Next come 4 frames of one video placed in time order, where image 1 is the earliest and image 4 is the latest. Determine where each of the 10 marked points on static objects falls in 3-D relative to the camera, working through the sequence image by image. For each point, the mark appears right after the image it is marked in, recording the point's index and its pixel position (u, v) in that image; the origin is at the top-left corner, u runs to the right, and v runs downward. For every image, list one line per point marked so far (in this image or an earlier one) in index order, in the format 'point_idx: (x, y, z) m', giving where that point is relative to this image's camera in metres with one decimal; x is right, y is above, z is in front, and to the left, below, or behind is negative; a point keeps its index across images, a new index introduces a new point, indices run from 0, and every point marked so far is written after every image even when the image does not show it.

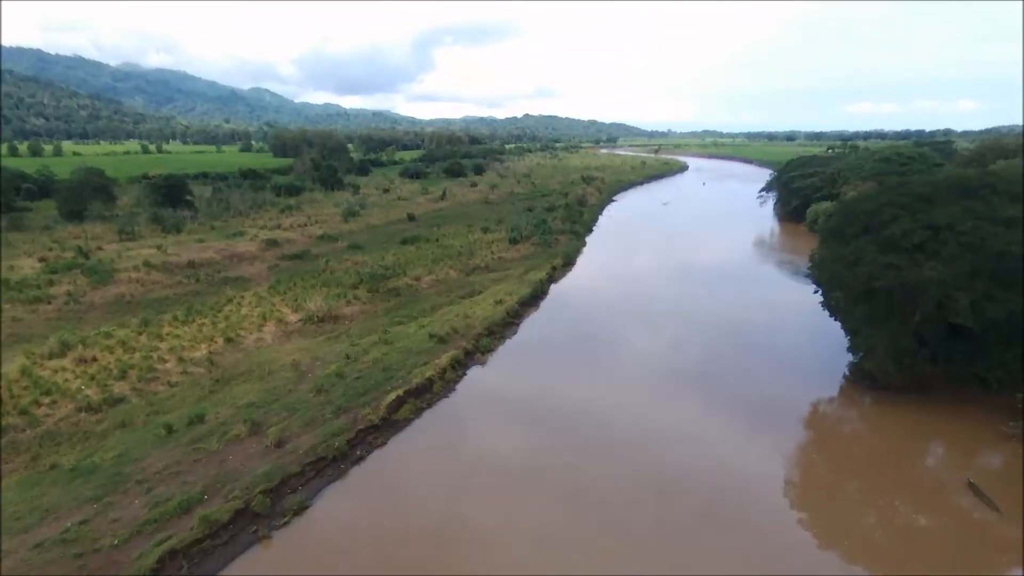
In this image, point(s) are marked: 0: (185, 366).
0: (-7.6, -1.8, +14.2) m
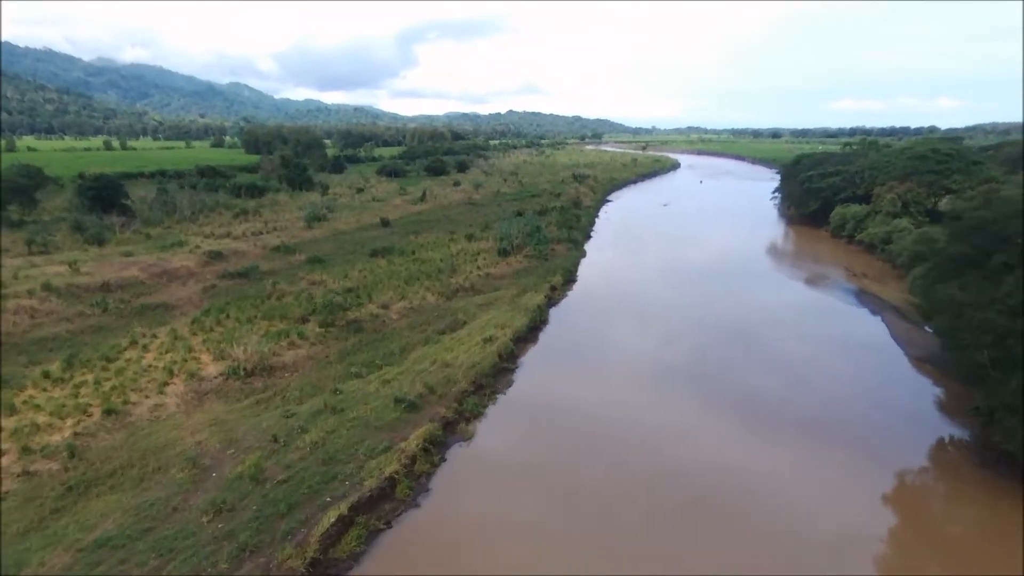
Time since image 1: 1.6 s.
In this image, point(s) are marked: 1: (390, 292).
0: (-7.7, -2.8, +9.6) m
1: (-4.0, -0.2, +19.5) m
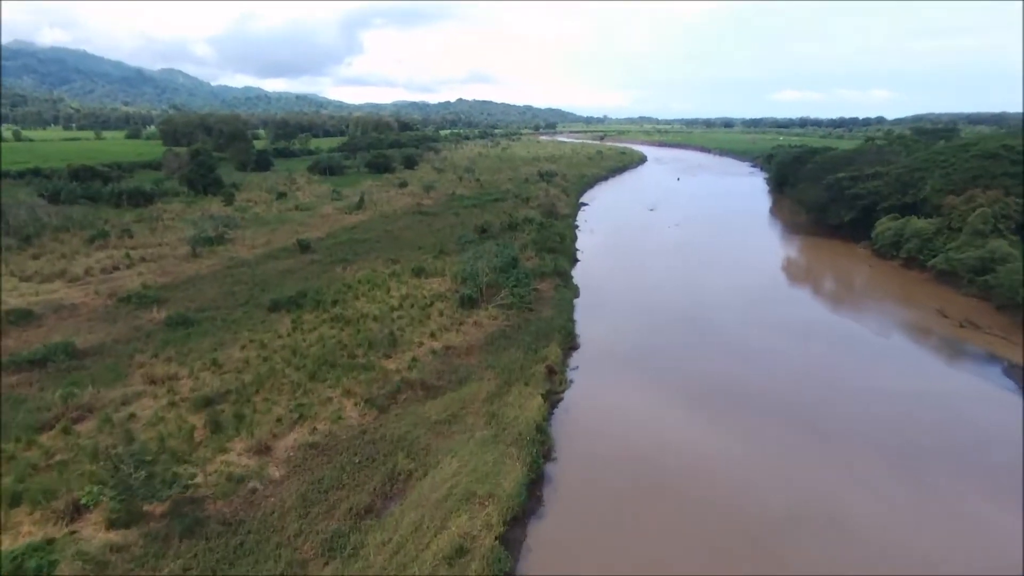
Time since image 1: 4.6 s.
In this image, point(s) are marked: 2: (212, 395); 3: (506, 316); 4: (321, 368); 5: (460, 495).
0: (-7.2, -5.0, +1.1) m
1: (-4.3, -2.3, +11.2) m
2: (-5.8, -2.0, +11.7) m
3: (-0.2, -0.8, +16.9) m
4: (-4.2, -1.7, +13.2) m
5: (-0.9, -3.1, +9.6) m
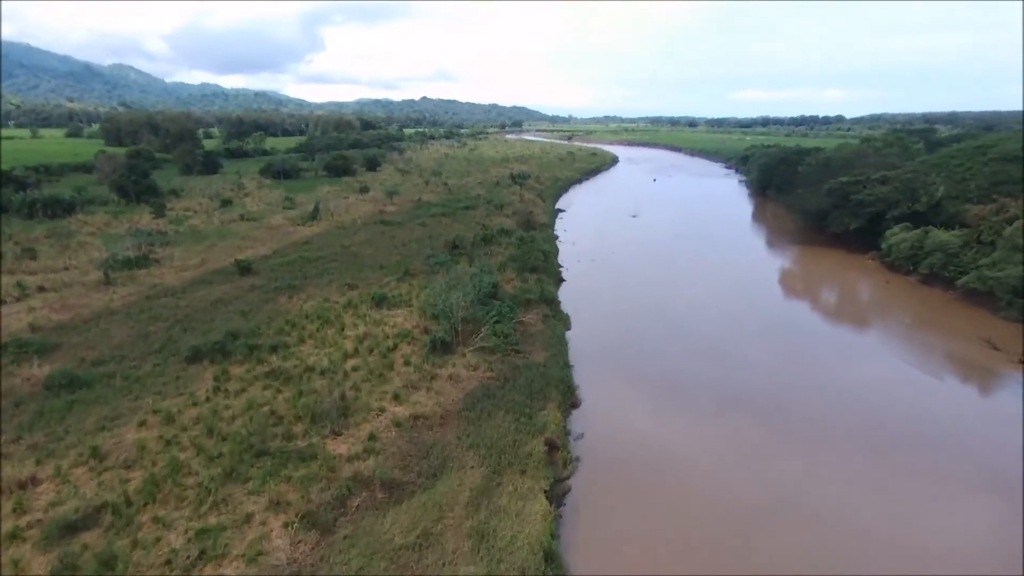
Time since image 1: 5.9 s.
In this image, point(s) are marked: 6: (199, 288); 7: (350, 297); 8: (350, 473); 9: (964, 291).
0: (-6.7, -6.1, -2.5) m
1: (-4.4, -3.2, +7.7) m
2: (-5.9, -3.0, +8.2) m
3: (-0.6, -1.7, +13.6) m
4: (-4.3, -2.6, +9.7) m
5: (-0.8, -4.1, +6.3) m
6: (-10.1, -0.1, +19.1) m
7: (-4.7, -0.3, +17.4) m
8: (-2.6, -2.8, +9.3) m
9: (+15.3, -0.1, +20.2) m
